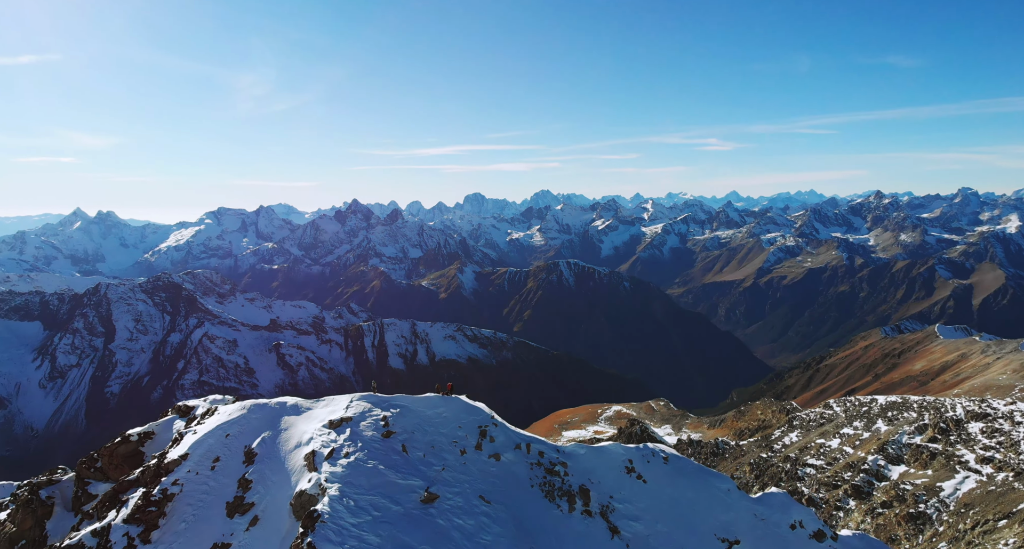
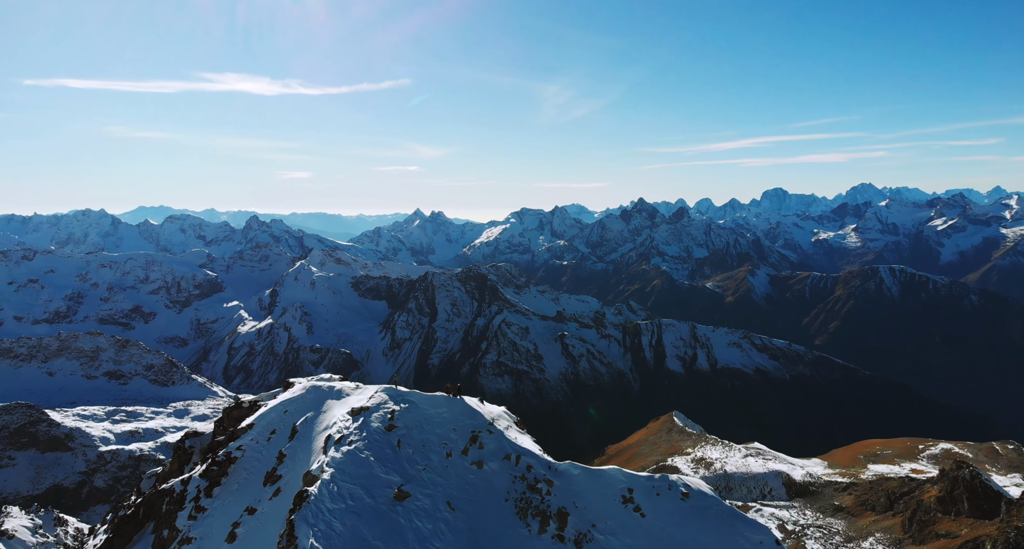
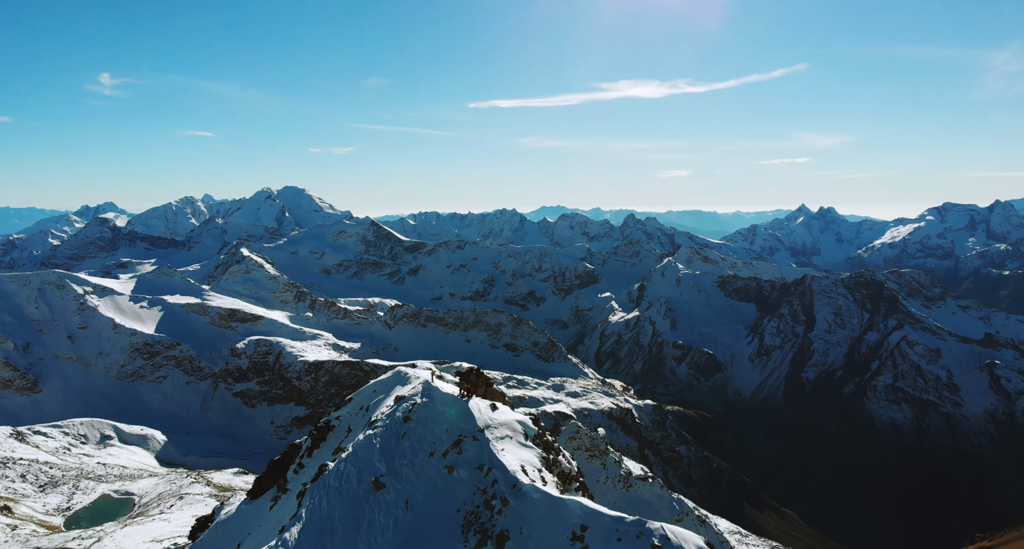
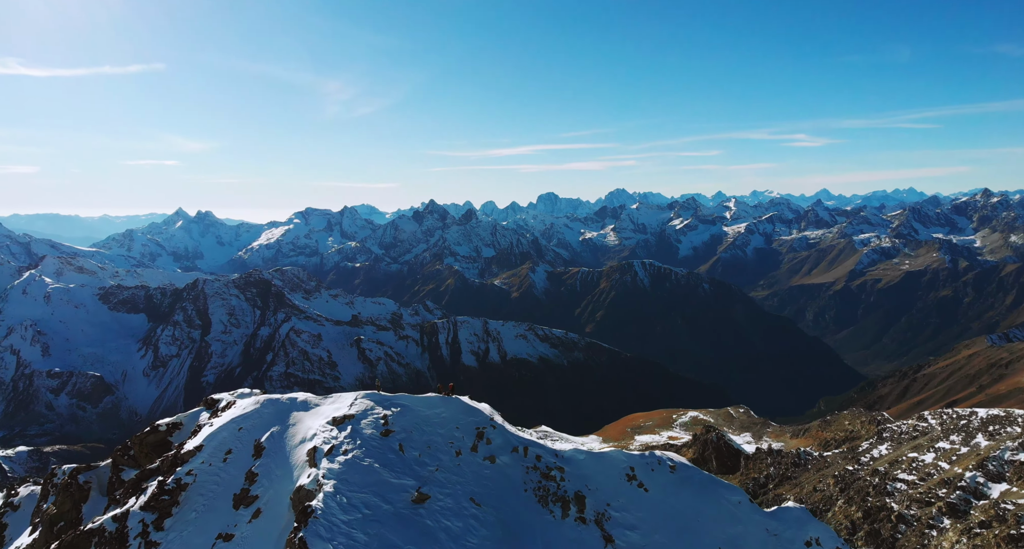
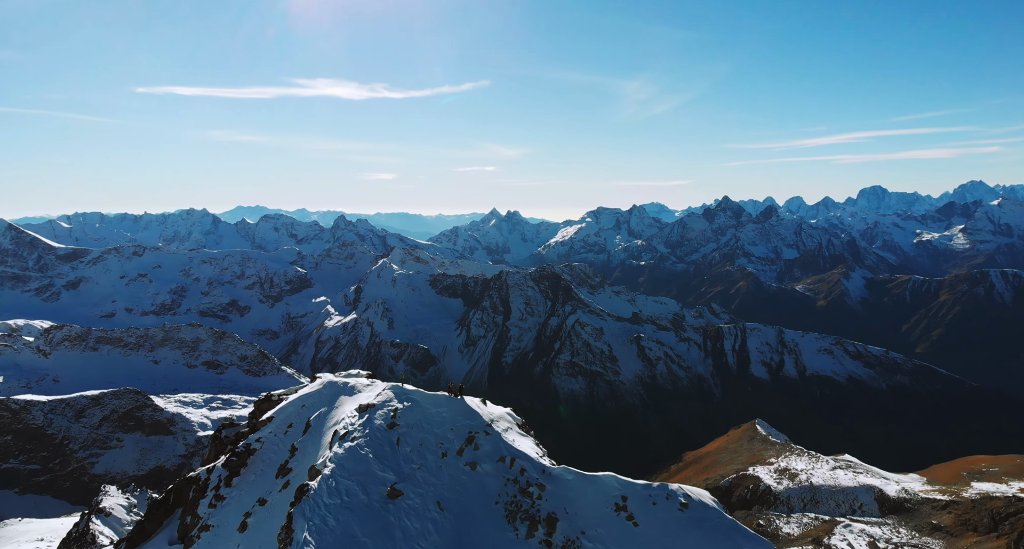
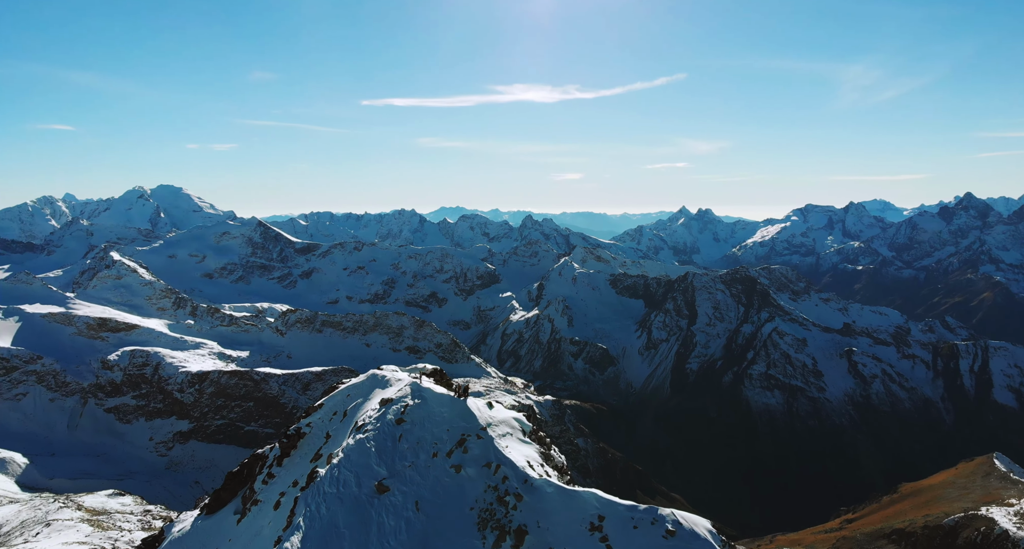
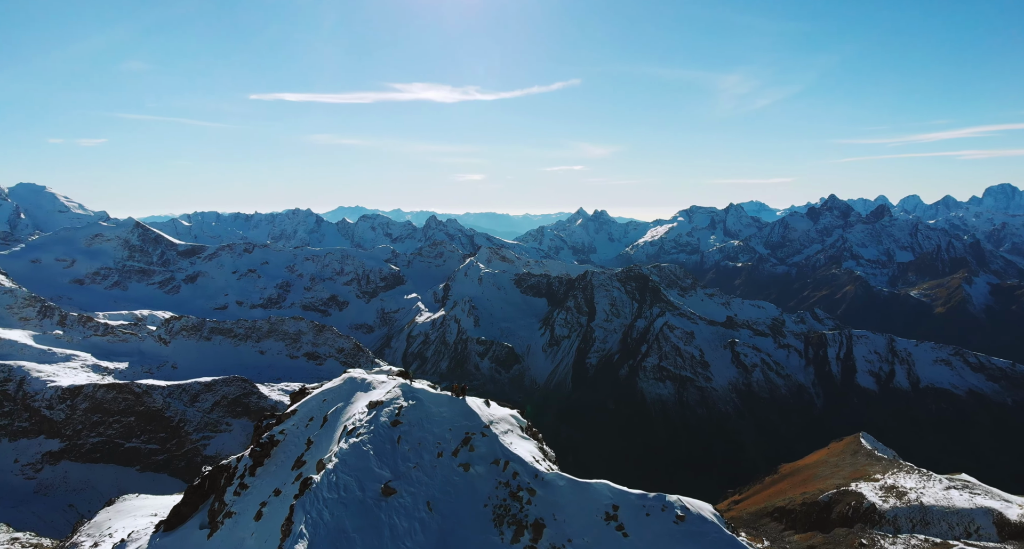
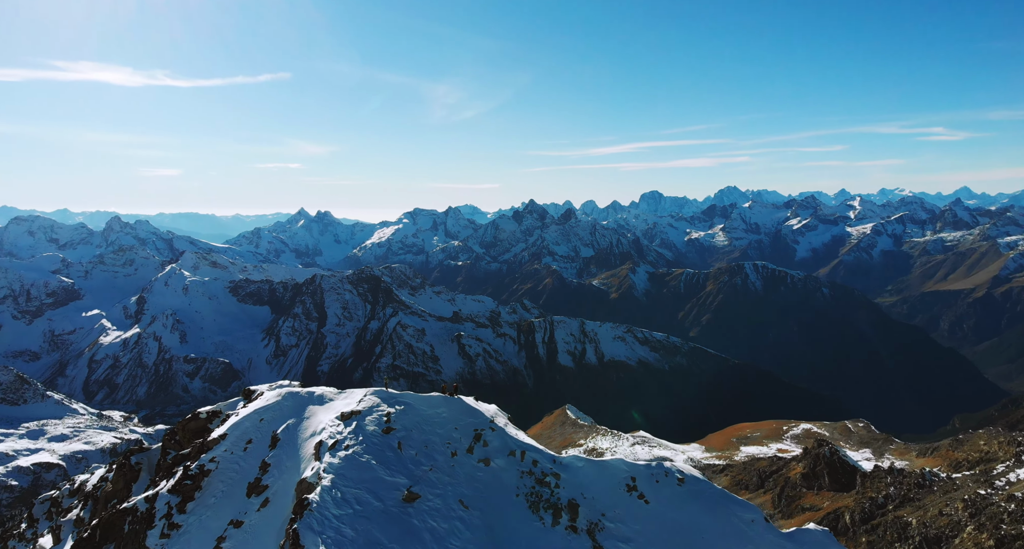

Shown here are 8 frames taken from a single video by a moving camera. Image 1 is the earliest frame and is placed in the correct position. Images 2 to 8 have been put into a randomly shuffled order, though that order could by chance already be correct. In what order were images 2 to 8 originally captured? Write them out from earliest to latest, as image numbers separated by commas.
4, 8, 2, 5, 7, 6, 3
